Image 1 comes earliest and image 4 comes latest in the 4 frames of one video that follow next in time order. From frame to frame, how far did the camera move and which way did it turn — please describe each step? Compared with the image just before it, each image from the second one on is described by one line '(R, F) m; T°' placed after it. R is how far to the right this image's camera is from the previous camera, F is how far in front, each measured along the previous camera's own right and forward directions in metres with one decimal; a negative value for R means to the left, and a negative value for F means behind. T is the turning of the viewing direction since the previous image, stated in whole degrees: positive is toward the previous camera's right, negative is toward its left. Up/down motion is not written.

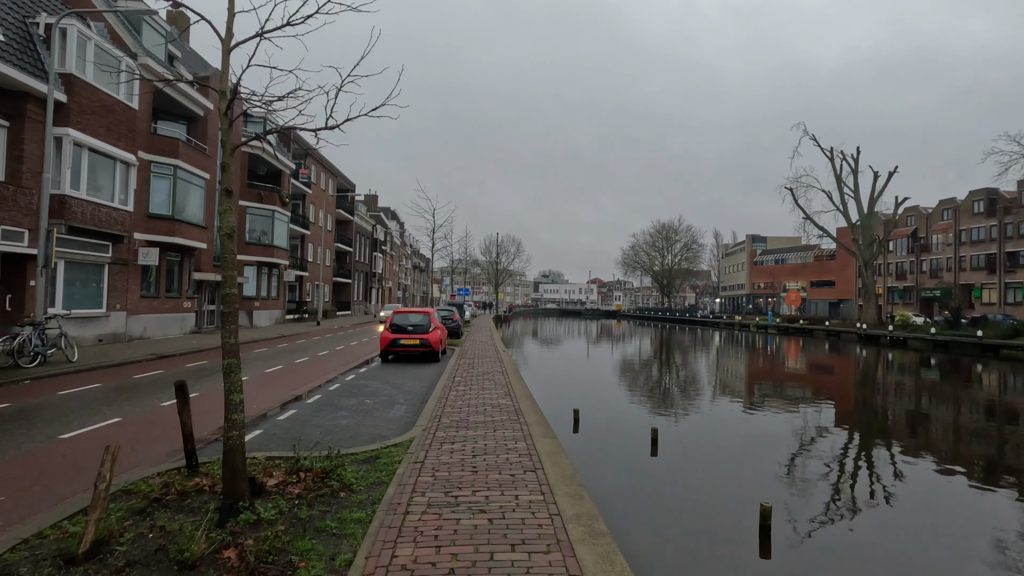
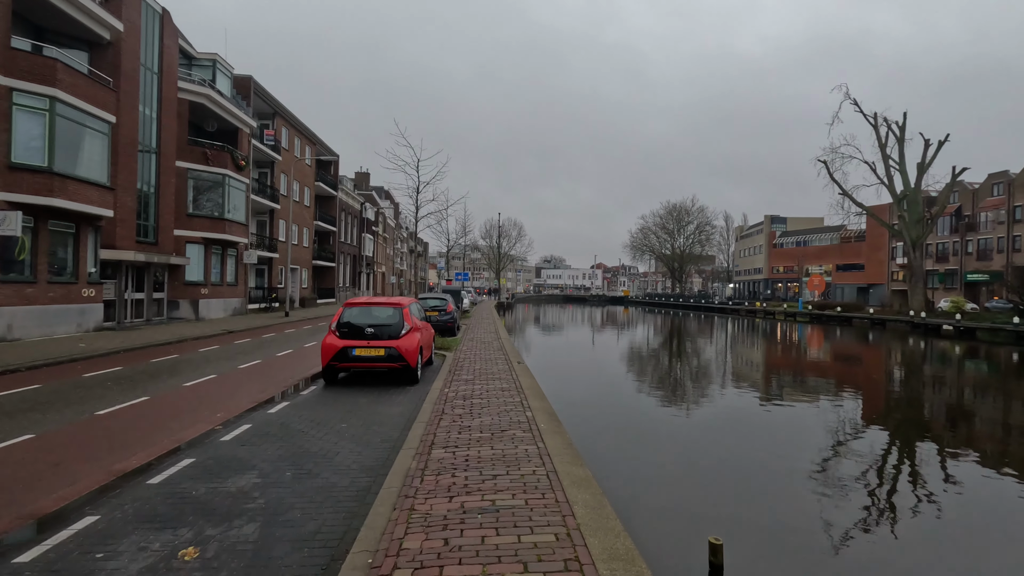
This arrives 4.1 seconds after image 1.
(-0.3, +5.1) m; 0°
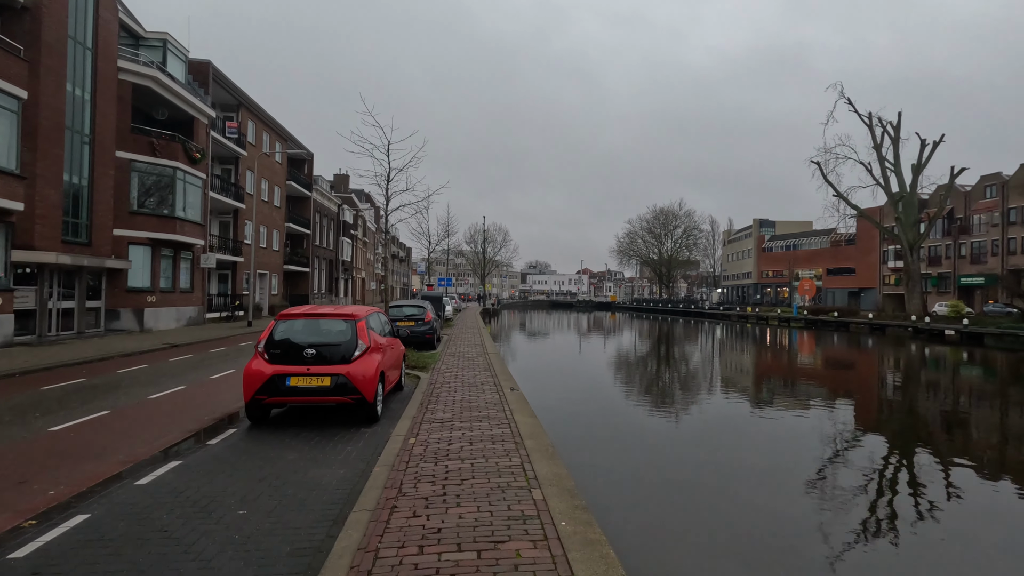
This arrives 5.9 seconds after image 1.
(-0.1, +2.1) m; +2°
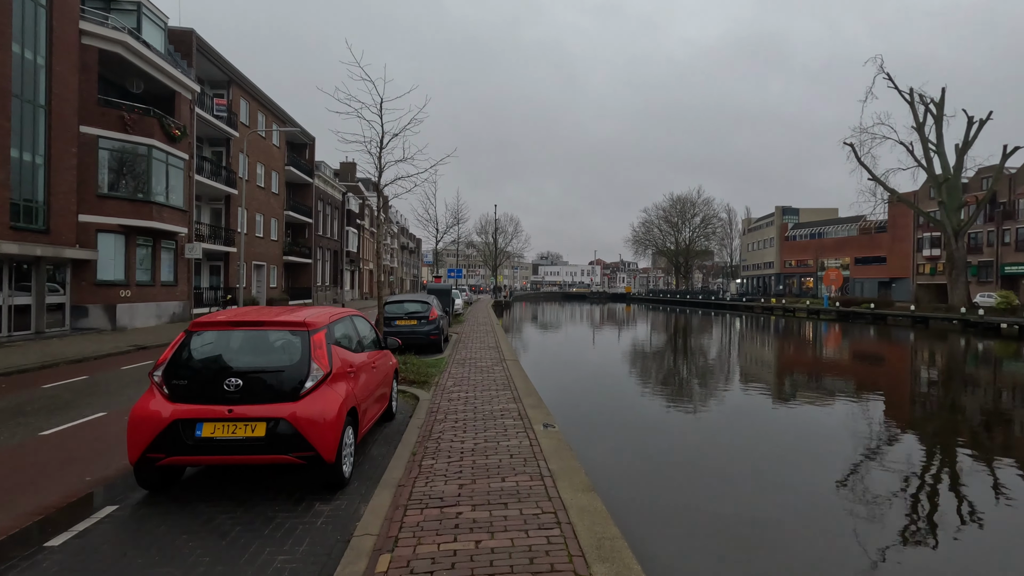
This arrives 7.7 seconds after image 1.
(-0.2, +2.2) m; -1°
